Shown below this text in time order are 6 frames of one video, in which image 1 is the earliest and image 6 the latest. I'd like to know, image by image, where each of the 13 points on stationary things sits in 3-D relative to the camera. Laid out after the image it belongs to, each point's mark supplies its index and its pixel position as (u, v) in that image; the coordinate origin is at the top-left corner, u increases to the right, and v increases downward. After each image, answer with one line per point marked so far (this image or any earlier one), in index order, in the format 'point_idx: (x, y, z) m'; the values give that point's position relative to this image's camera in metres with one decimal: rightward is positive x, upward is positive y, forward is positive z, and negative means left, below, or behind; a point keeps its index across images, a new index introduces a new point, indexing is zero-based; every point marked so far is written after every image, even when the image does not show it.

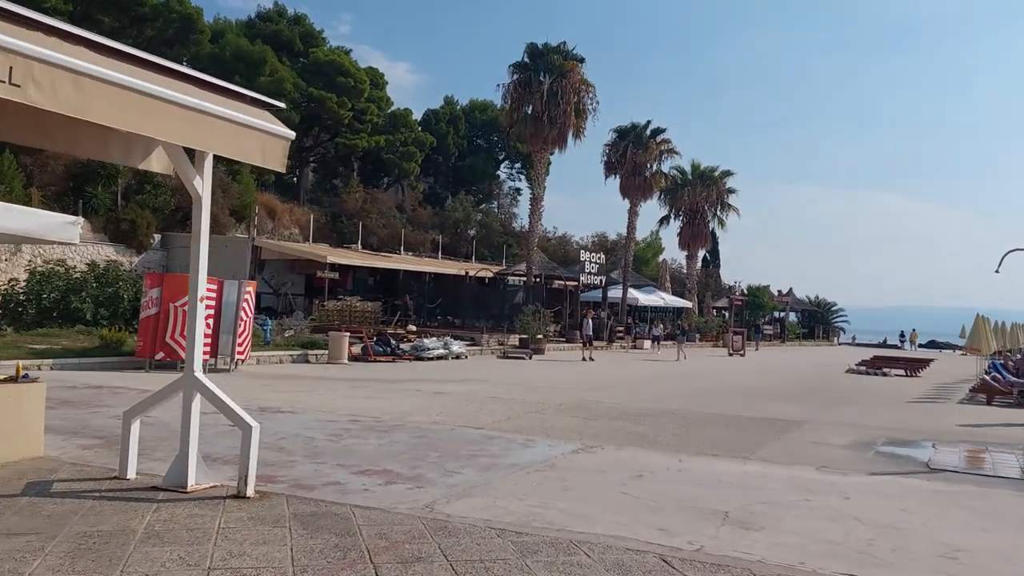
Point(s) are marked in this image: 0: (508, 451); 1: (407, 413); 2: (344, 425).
0: (0.0, -1.9, +9.3) m
1: (-1.6, -1.9, +12.2) m
2: (-2.2, -1.8, +10.7) m
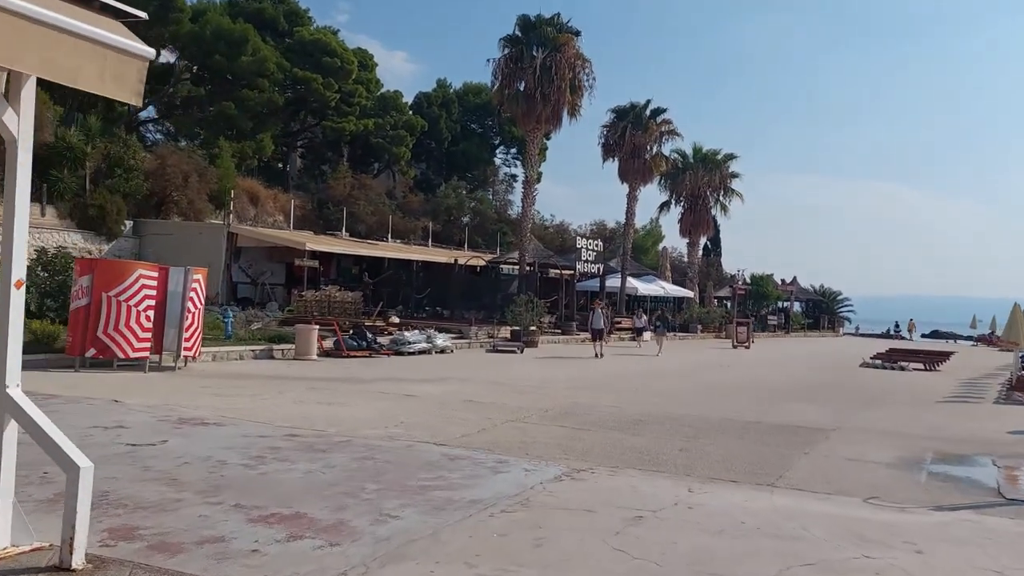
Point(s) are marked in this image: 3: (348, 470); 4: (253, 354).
0: (-0.4, -1.7, +7.3) m
1: (-1.9, -1.7, +10.2) m
2: (-2.6, -1.6, +8.7) m
3: (-1.5, -1.7, +7.4) m
4: (-6.1, -1.6, +19.1) m
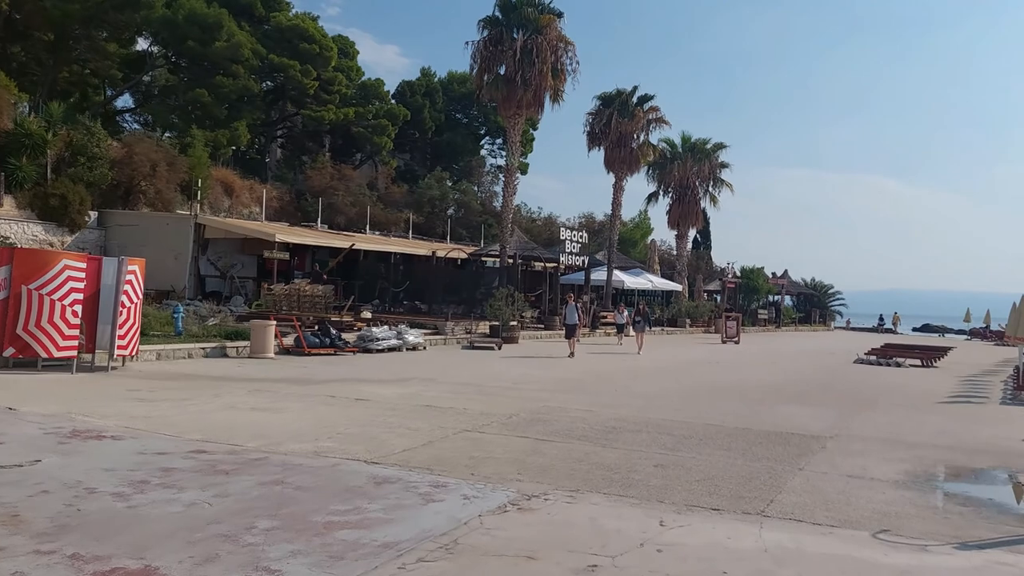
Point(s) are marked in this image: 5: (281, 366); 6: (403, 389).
0: (-0.9, -1.6, +6.0) m
1: (-2.4, -1.6, +8.8) m
2: (-3.1, -1.5, +7.4) m
3: (-2.0, -1.6, +6.1) m
4: (-6.7, -1.4, +17.7) m
5: (-4.8, -1.6, +16.9) m
6: (-1.8, -1.7, +13.7) m
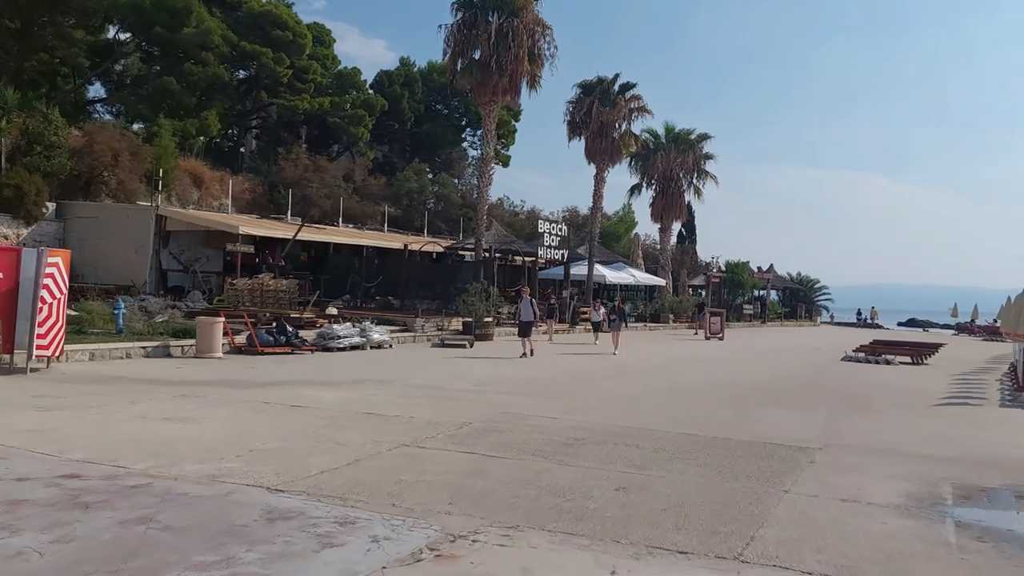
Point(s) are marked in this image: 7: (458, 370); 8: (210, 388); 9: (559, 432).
0: (-1.4, -1.6, +4.7) m
1: (-3.0, -1.5, +7.6) m
2: (-3.6, -1.5, +6.1) m
3: (-2.5, -1.5, +4.8) m
4: (-7.4, -1.3, +16.4) m
5: (-5.5, -1.5, +15.6) m
6: (-2.5, -1.6, +12.4) m
7: (-1.1, -1.6, +15.9) m
8: (-4.6, -1.5, +12.5) m
9: (+0.6, -1.7, +9.6) m
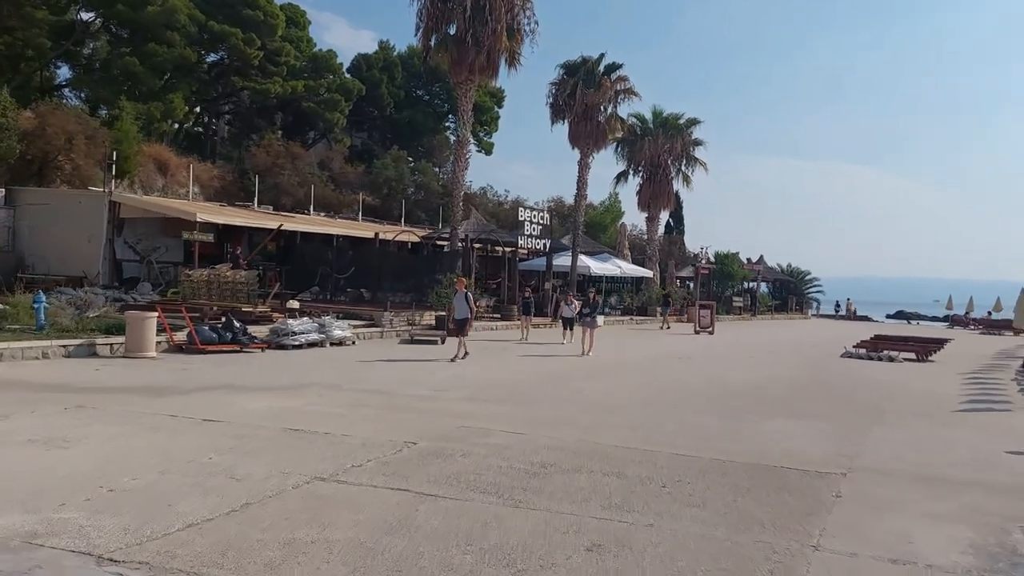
0: (-1.7, -1.5, +2.9) m
1: (-3.4, -1.4, +5.7) m
2: (-4.0, -1.4, +4.2) m
3: (-2.9, -1.5, +3.0) m
4: (-8.0, -1.1, +14.5) m
5: (-6.0, -1.4, +13.8) m
6: (-3.0, -1.5, +10.6) m
7: (-1.6, -1.4, +14.1) m
8: (-5.1, -1.4, +10.7) m
9: (+0.1, -1.6, +7.8) m
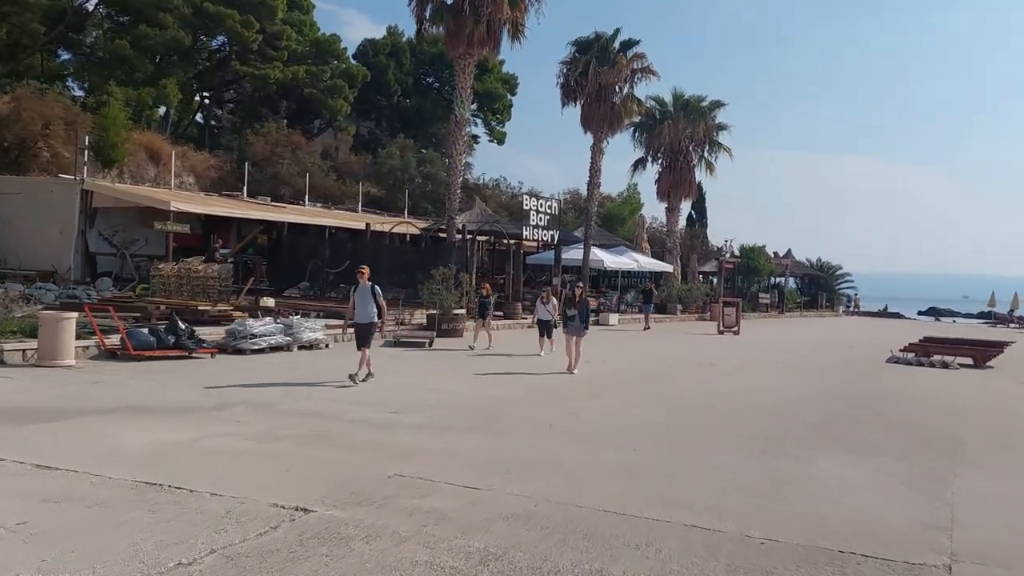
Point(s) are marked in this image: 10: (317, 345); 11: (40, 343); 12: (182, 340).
0: (-2.3, -1.5, +0.4) m
1: (-3.9, -1.4, +3.3) m
2: (-4.5, -1.4, +1.8) m
3: (-3.4, -1.5, +0.5) m
4: (-8.2, -1.0, +12.2) m
5: (-6.3, -1.3, +11.4) m
6: (-3.3, -1.4, +8.1) m
7: (-1.9, -1.4, +11.6) m
8: (-5.5, -1.4, +8.3) m
9: (-0.3, -1.6, +5.3) m
10: (-4.1, -1.2, +17.1) m
11: (-7.4, -0.8, +12.7) m
12: (-5.9, -0.9, +14.5) m
